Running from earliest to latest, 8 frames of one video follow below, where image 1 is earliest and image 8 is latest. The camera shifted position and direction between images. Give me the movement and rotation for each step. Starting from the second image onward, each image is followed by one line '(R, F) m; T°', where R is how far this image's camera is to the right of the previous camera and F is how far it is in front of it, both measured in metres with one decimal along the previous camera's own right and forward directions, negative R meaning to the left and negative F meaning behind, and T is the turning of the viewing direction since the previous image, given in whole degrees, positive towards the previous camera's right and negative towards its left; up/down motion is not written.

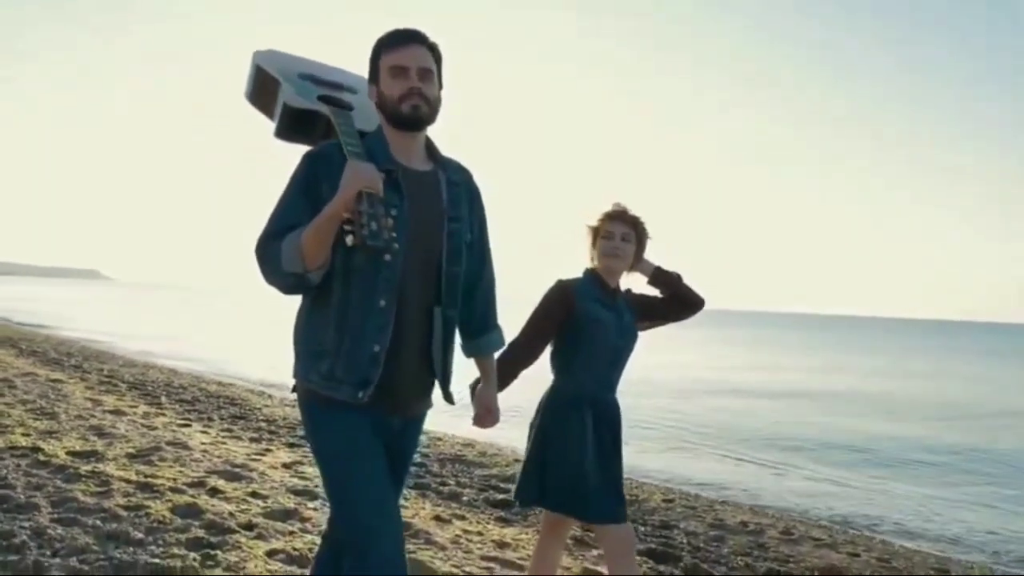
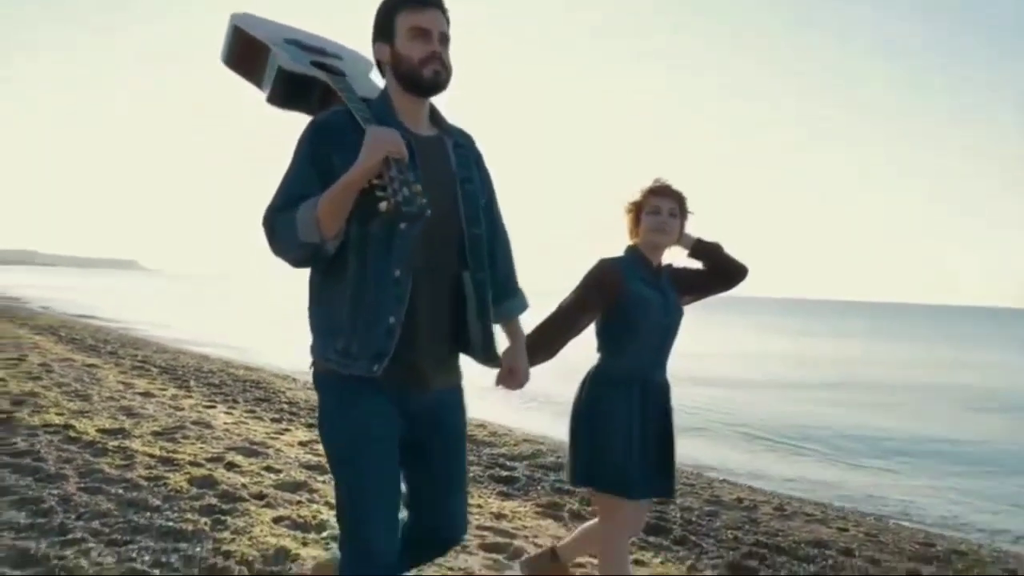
(+0.2, -0.3) m; -2°
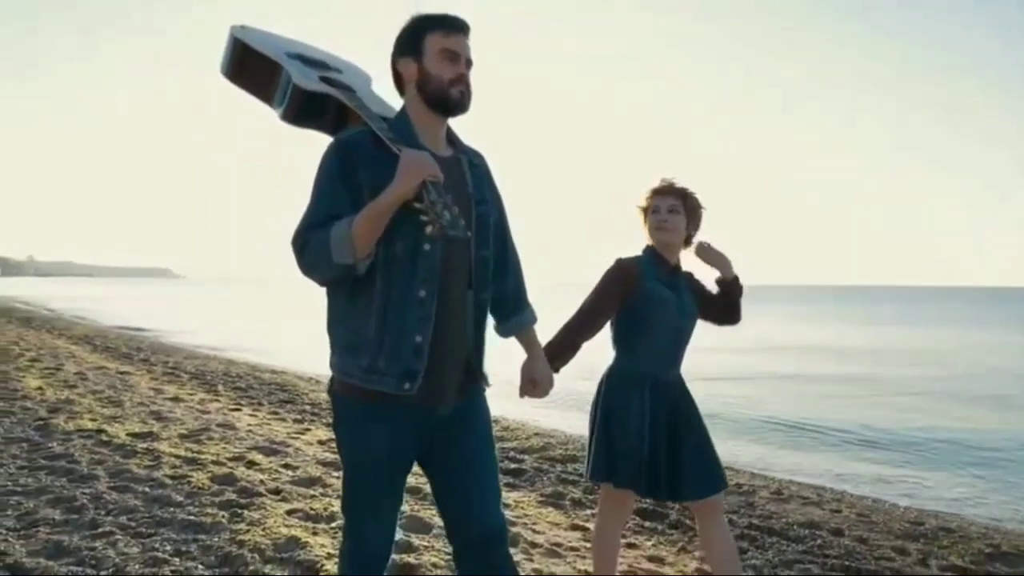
(+0.2, -0.3) m; -2°
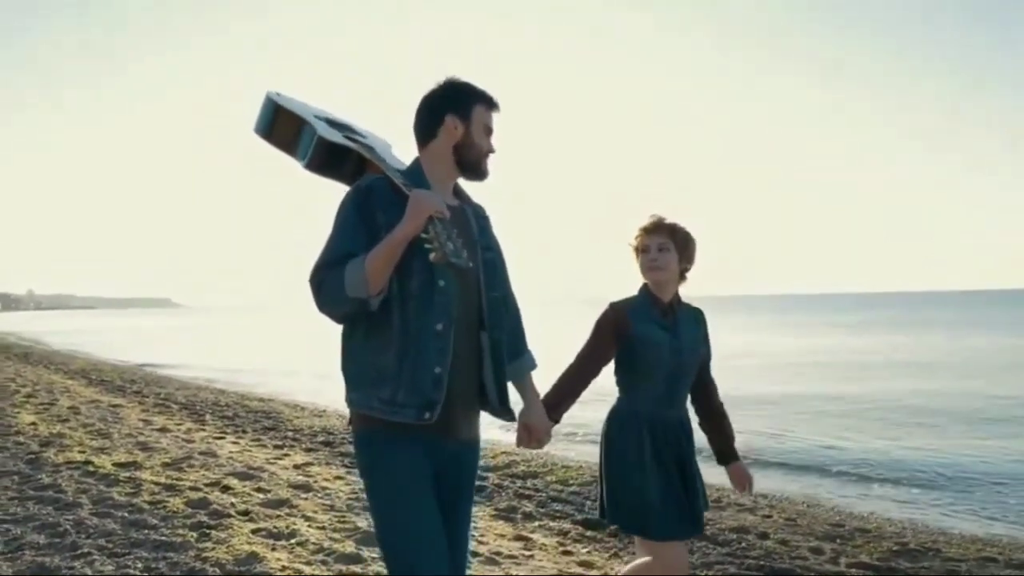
(+0.4, -0.6) m; 0°
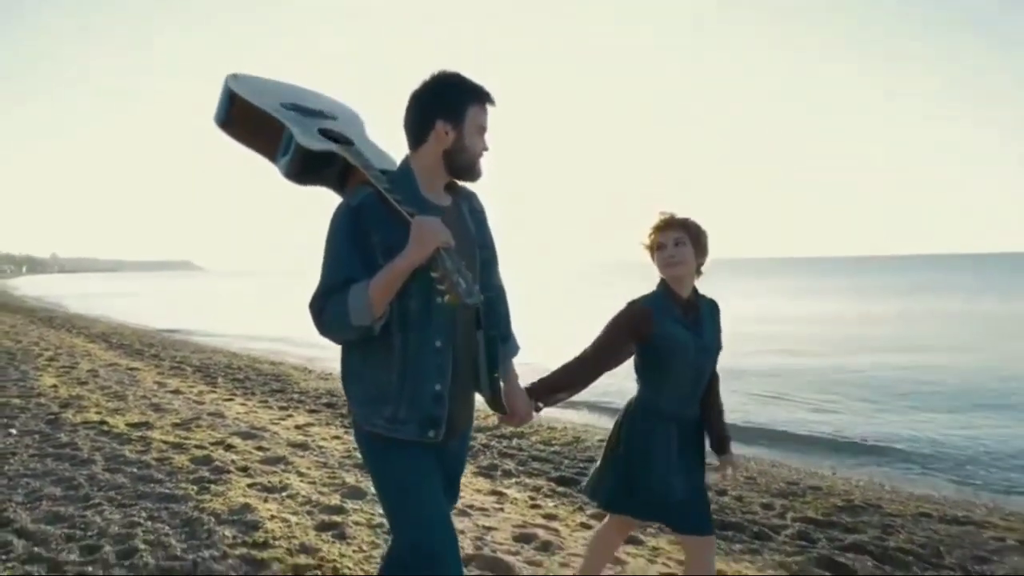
(+0.3, -0.5) m; -1°
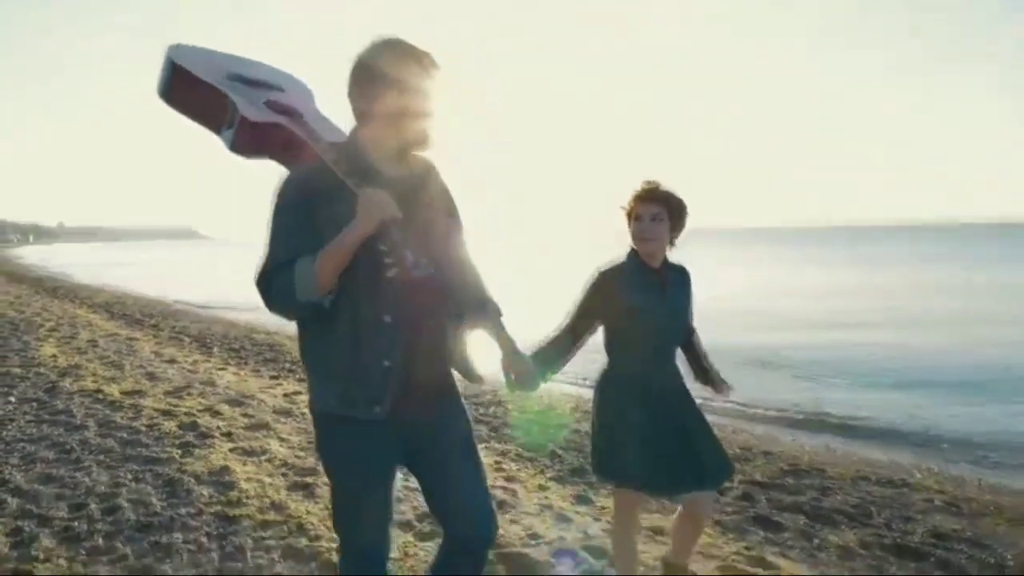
(+0.3, -0.4) m; 0°
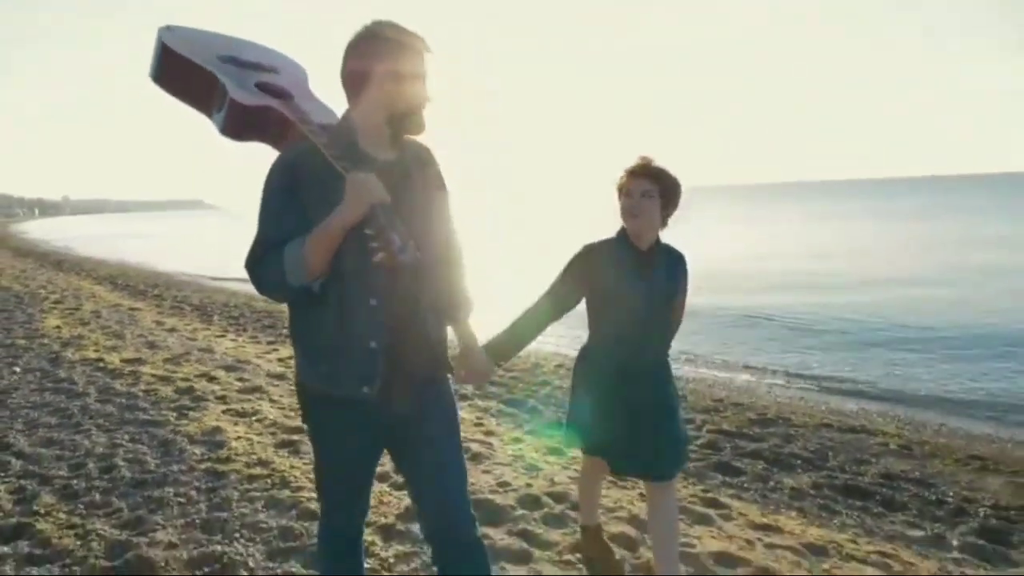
(+0.3, -0.3) m; -1°
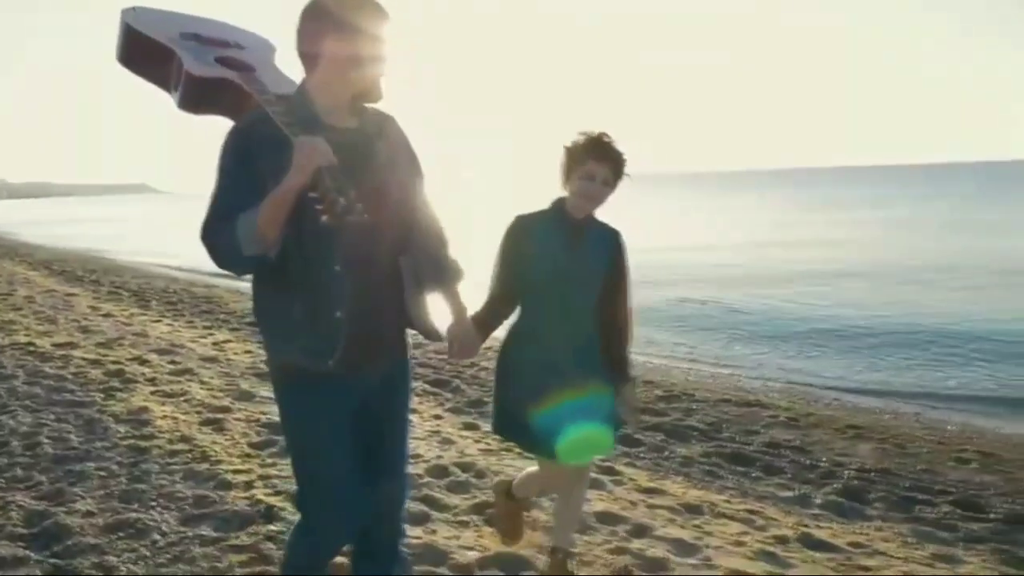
(+0.3, -0.4) m; +3°
